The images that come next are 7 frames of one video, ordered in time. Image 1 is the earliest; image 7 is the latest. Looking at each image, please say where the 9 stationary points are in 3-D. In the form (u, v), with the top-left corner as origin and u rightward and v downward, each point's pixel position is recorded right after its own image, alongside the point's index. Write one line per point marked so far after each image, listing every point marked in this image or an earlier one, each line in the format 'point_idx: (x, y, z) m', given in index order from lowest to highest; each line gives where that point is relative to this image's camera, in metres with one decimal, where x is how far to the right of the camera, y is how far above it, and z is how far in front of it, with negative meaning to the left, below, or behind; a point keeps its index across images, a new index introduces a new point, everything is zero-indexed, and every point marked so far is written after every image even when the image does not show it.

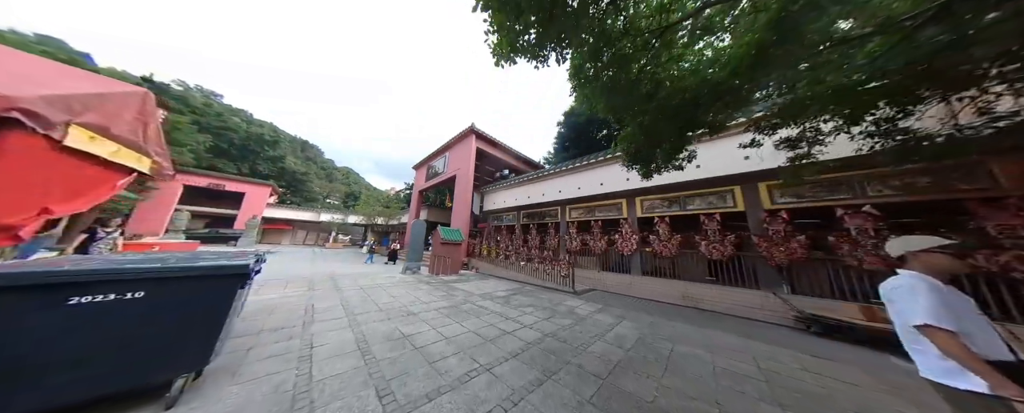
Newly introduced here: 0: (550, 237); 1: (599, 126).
0: (+1.5, -1.1, +7.5) m
1: (+4.6, +4.3, +10.9) m
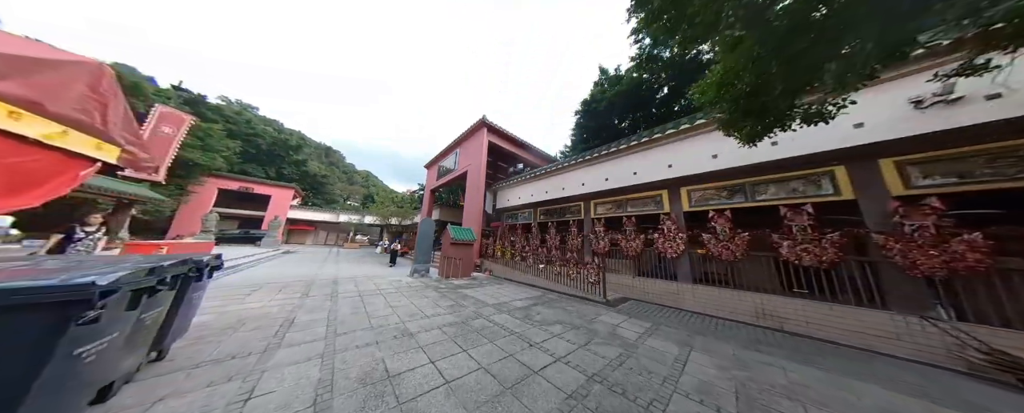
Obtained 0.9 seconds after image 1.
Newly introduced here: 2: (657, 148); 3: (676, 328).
0: (+2.0, -1.0, +6.6) m
1: (+5.3, +4.5, +9.8) m
2: (+3.6, +1.5, +5.1) m
3: (+2.4, -1.8, +3.0) m
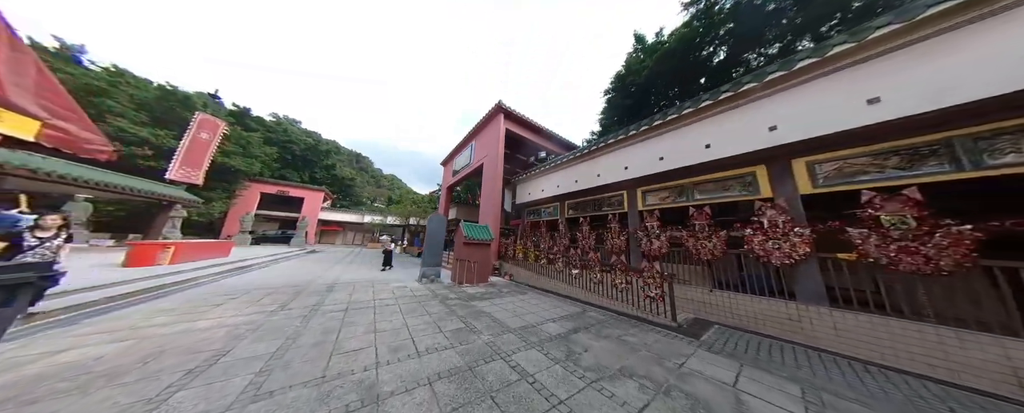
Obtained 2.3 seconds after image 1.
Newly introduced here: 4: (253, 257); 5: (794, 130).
0: (+2.6, -0.7, +5.2) m
1: (+6.1, +4.8, +8.1) m
2: (+4.0, +1.7, +3.5) m
3: (+2.7, -1.5, +1.6) m
4: (-13.1, -2.6, +10.5) m
5: (+4.1, +1.1, +3.0) m
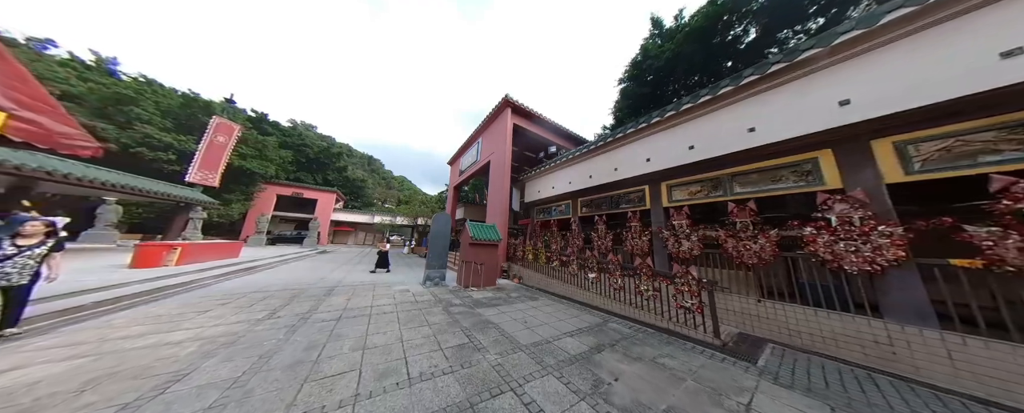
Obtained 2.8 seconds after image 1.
0: (+2.8, -0.7, +4.7) m
1: (+6.3, +4.9, +7.4) m
2: (+4.2, +1.8, +2.9) m
3: (+2.8, -1.5, +1.0) m
4: (-12.7, -2.6, +10.5) m
5: (+4.2, +1.2, +2.4) m
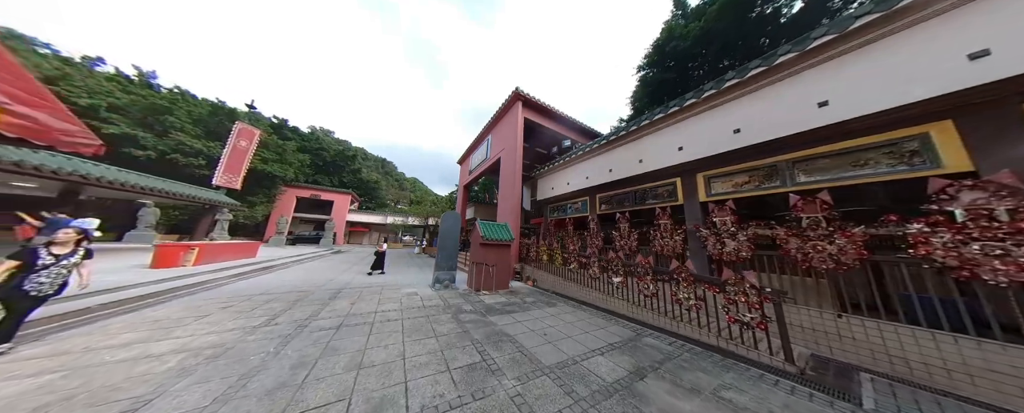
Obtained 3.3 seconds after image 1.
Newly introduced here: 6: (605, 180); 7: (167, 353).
0: (+3.1, -0.6, +4.1) m
1: (+6.7, +5.0, +6.7) m
2: (+4.4, +1.9, +2.3) m
3: (+2.9, -1.4, +0.5) m
4: (-12.1, -2.7, +10.7) m
5: (+4.4, +1.3, +1.7) m
6: (+2.7, +0.8, +5.9) m
7: (-3.7, -1.6, +2.2) m
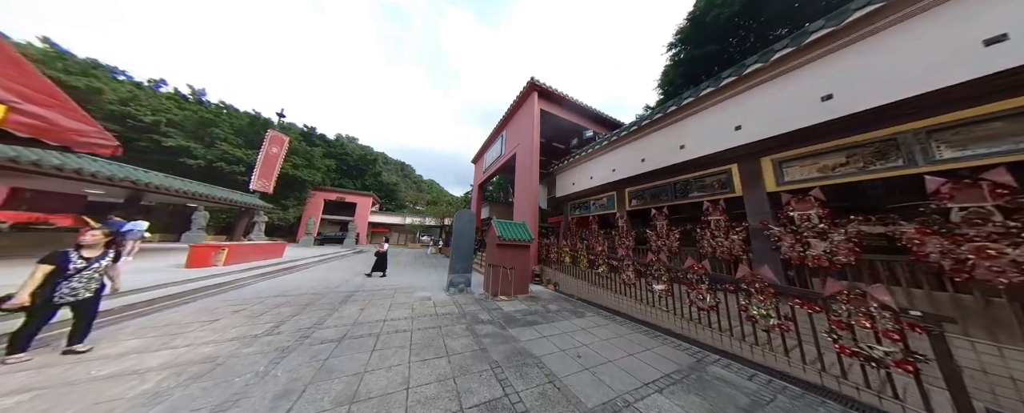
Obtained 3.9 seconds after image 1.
0: (+3.5, -0.4, +3.3) m
1: (+7.2, +5.2, +5.7) m
2: (+4.5, +2.1, +1.5) m
3: (+3.1, -1.3, -0.2) m
4: (-11.2, -2.8, +11.0) m
5: (+4.6, +1.4, +0.9) m
6: (+3.2, +0.9, +5.2) m
7: (-3.4, -1.5, +2.0) m
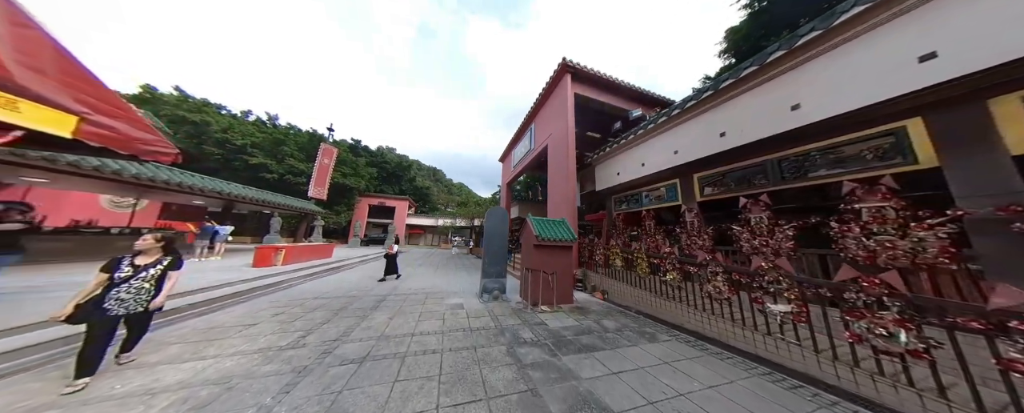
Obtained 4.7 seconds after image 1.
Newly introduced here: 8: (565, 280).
0: (+4.1, -0.2, +2.1) m
1: (+7.9, +5.6, +4.0) m
2: (+4.8, +2.3, +0.2) m
3: (+3.2, -1.1, -1.4) m
4: (-9.3, -3.0, +11.7) m
5: (+4.7, +1.7, -0.4) m
6: (+4.0, +1.1, +4.0) m
7: (-3.0, -1.5, +1.7) m
8: (+1.2, -1.7, +4.7) m
